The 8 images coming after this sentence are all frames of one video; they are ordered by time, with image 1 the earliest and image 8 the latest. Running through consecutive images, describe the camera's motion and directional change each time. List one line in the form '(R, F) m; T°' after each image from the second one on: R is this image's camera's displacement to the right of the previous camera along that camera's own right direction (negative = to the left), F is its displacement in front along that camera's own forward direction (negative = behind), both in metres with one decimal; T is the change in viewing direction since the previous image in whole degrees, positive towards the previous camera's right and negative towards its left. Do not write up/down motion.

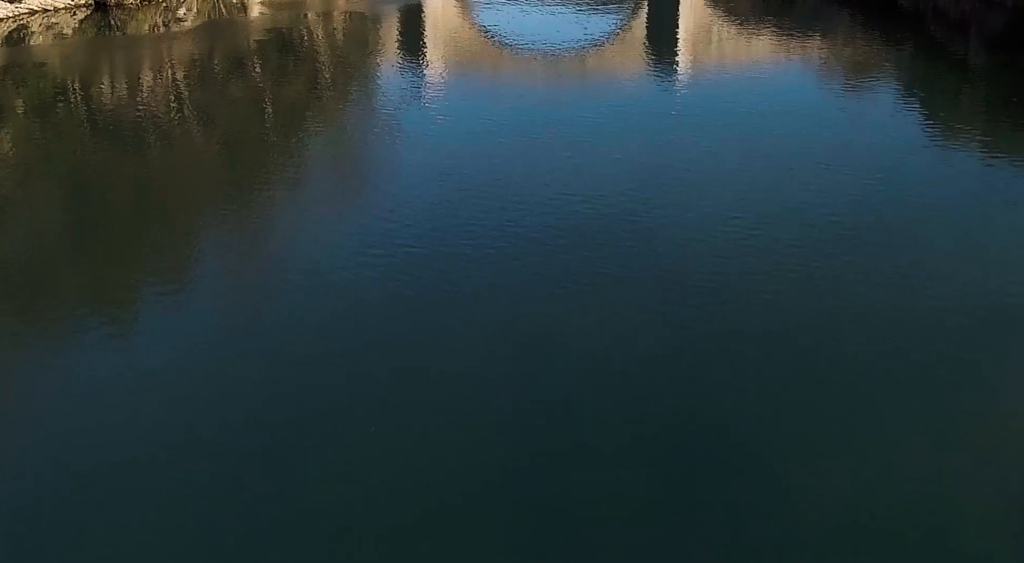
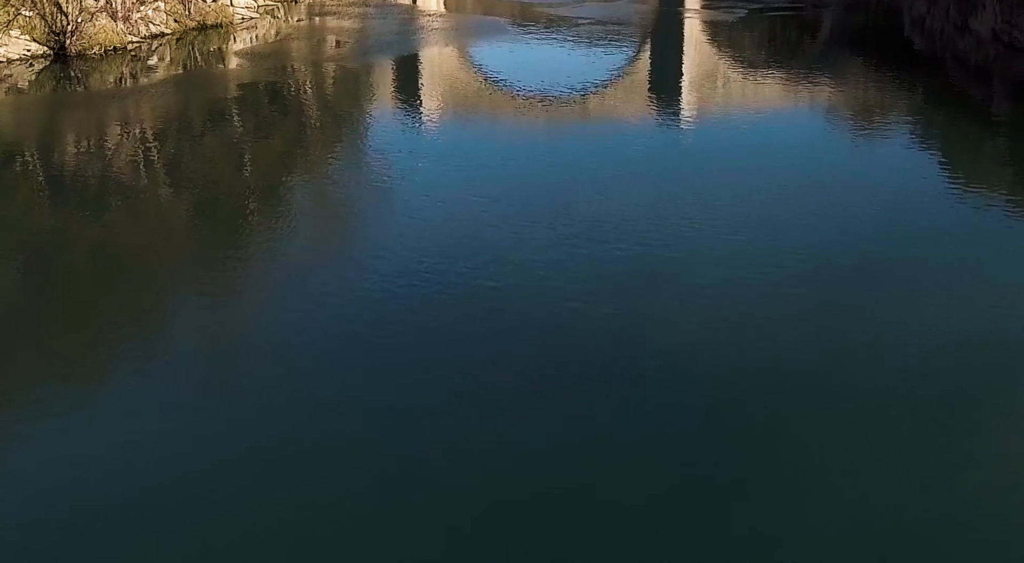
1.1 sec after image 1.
(-0.6, +2.1) m; +1°
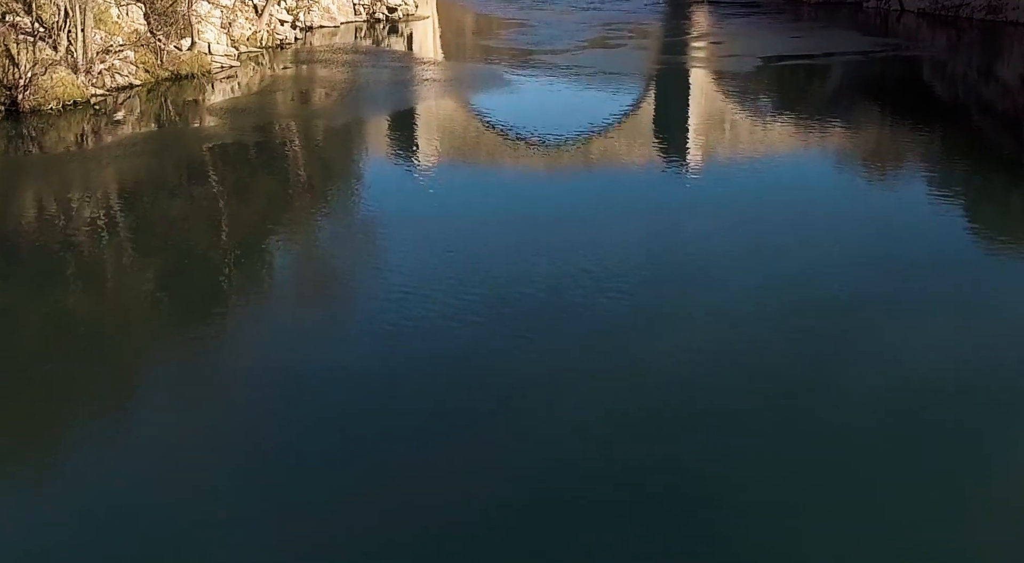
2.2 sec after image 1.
(-0.2, +1.8) m; +1°
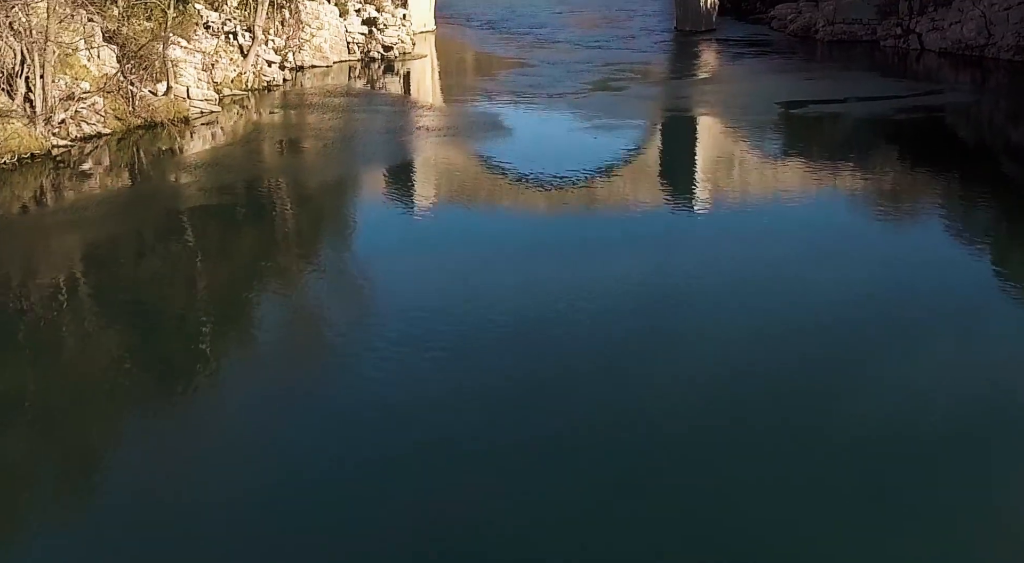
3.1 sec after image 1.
(-0.1, +1.4) m; 0°
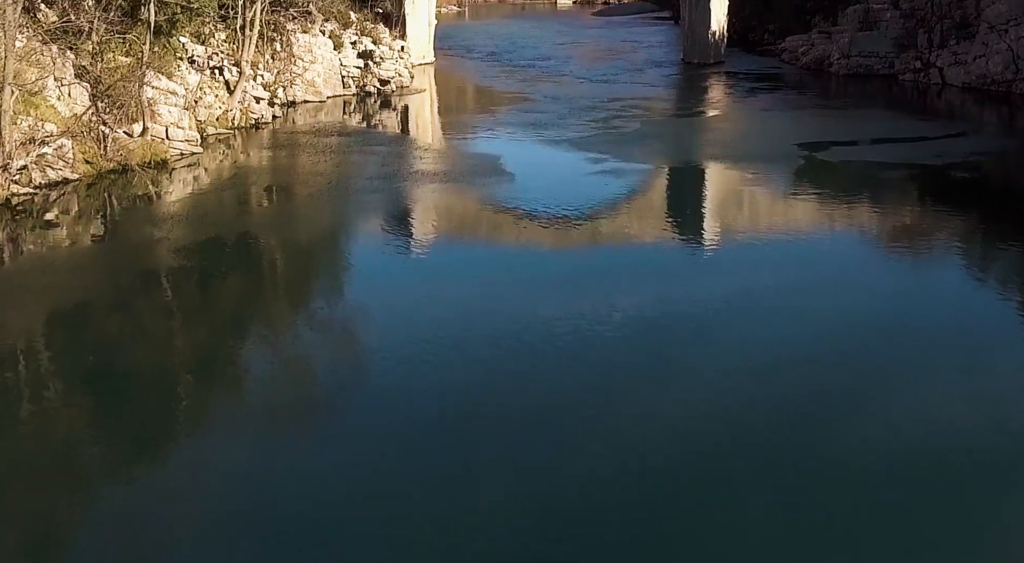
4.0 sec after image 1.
(0.0, +1.3) m; 0°
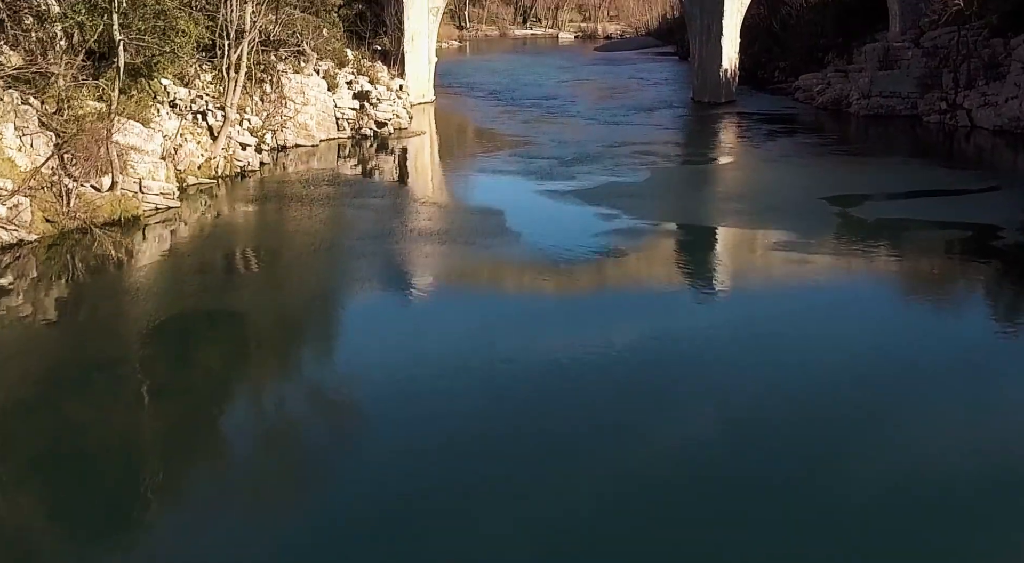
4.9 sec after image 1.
(-0.1, +1.4) m; 0°
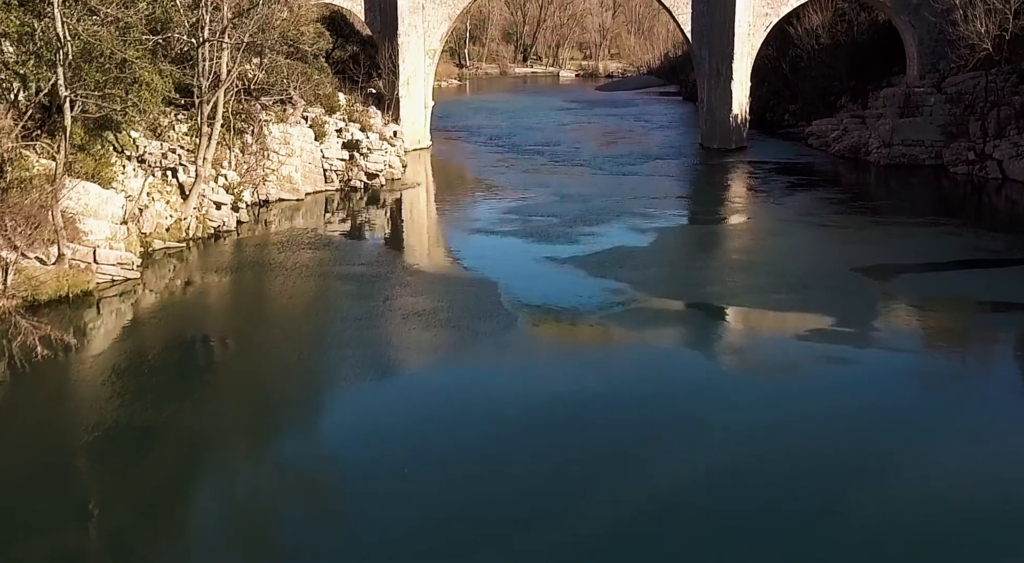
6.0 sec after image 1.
(0.0, +1.6) m; 0°
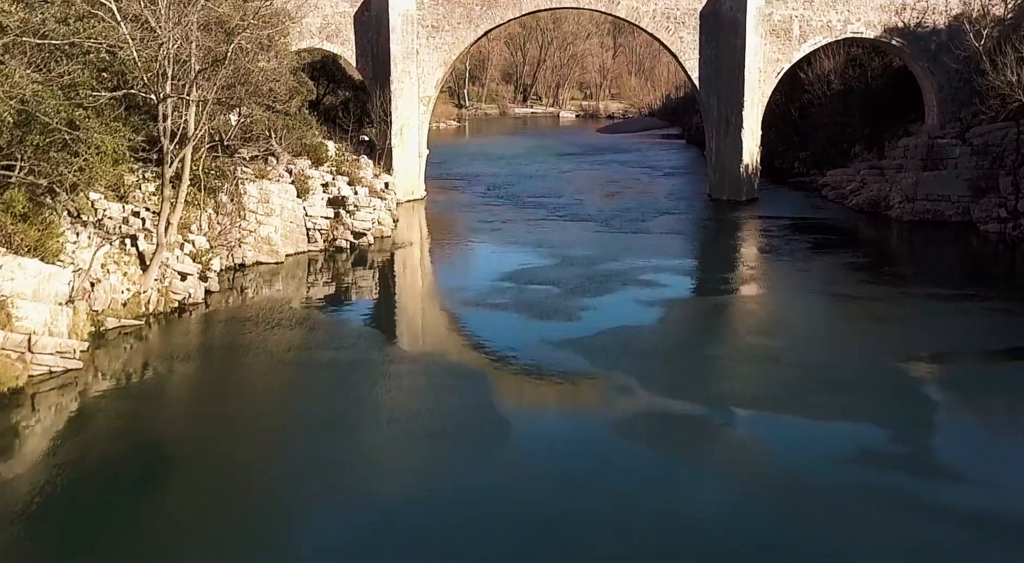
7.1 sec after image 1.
(0.0, +1.6) m; 0°
